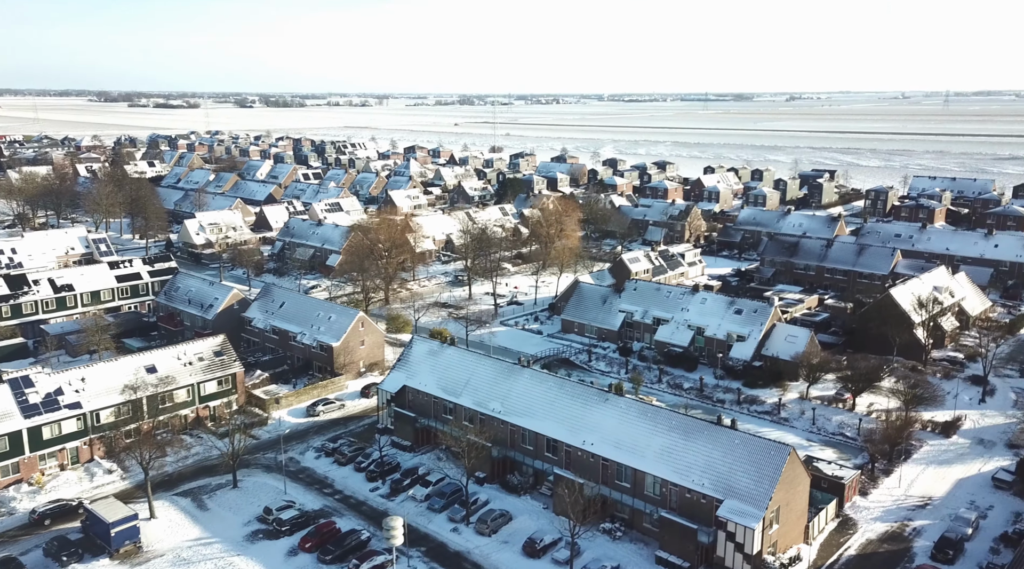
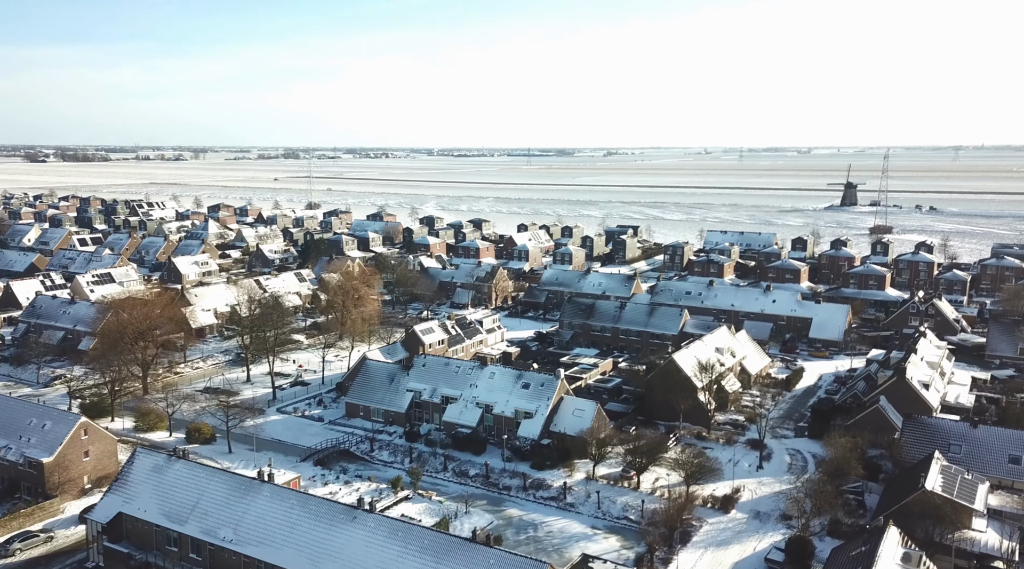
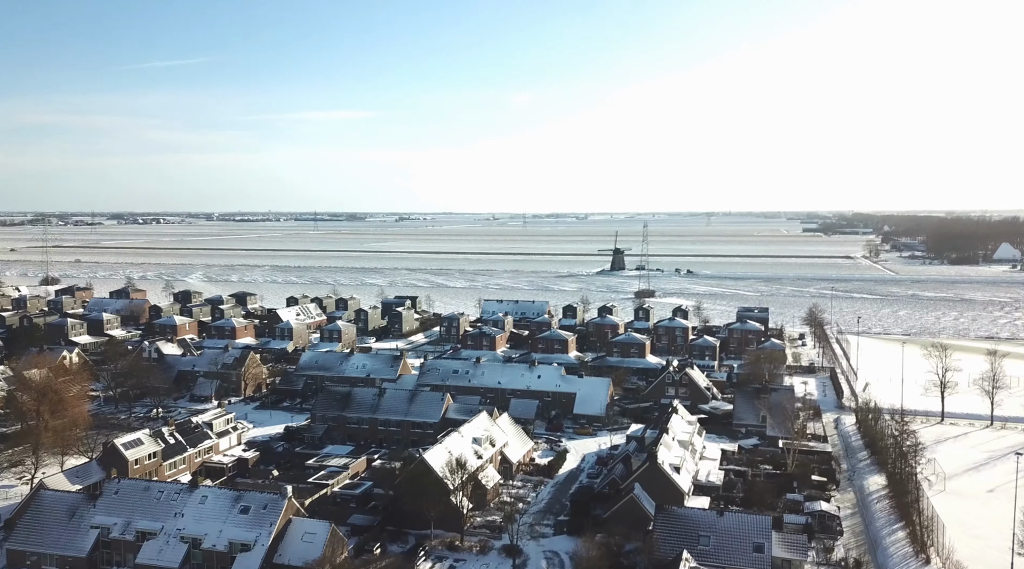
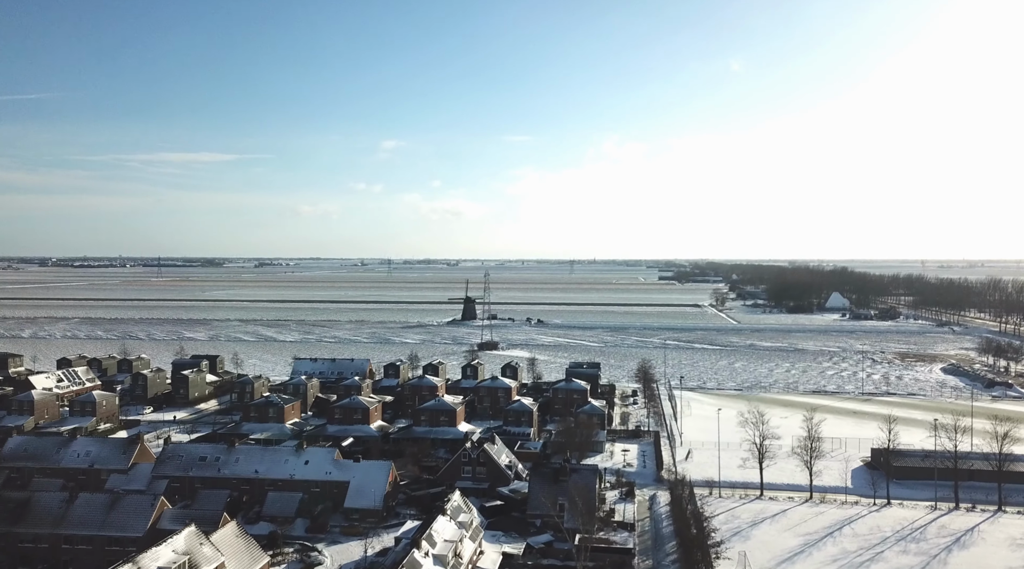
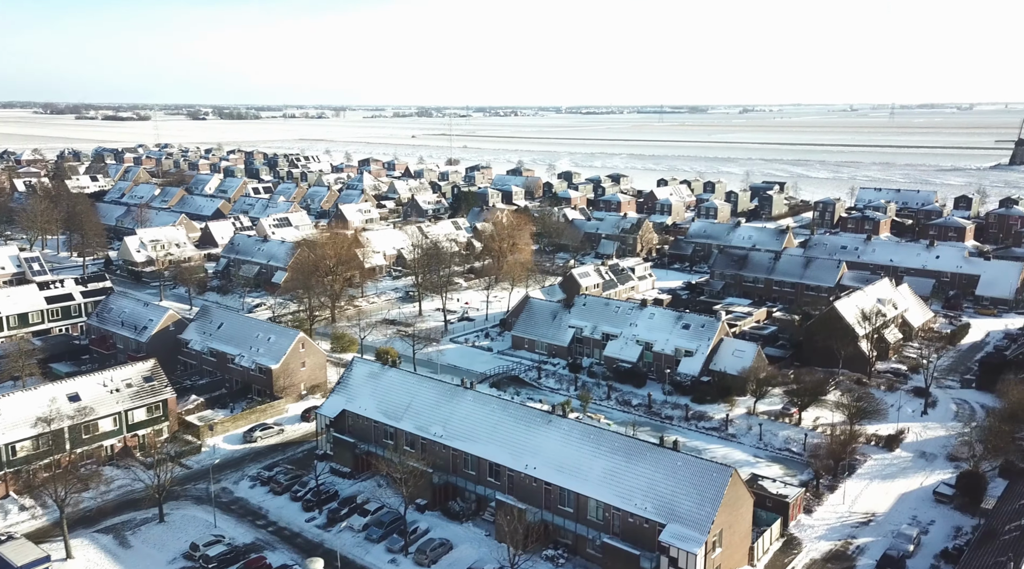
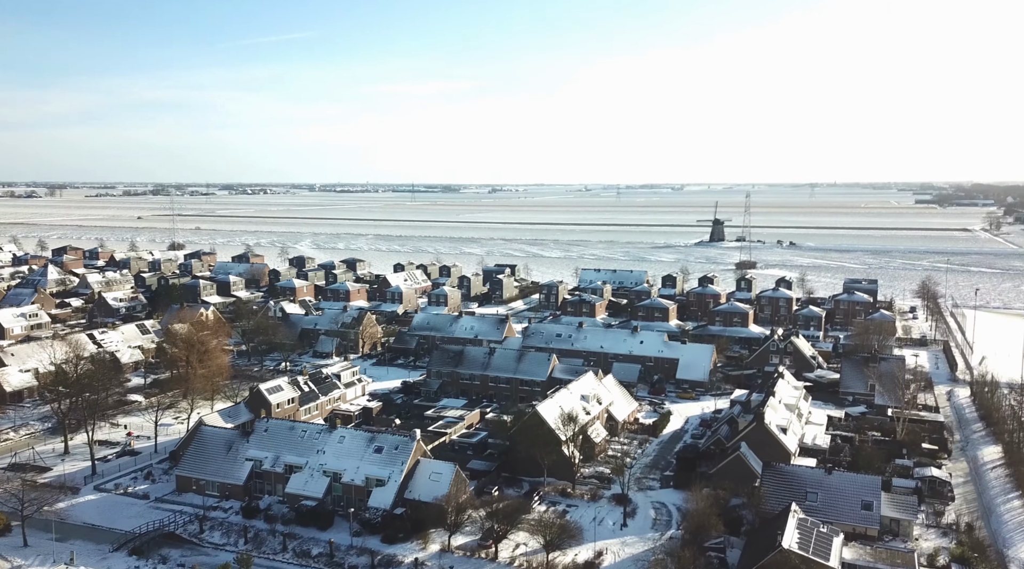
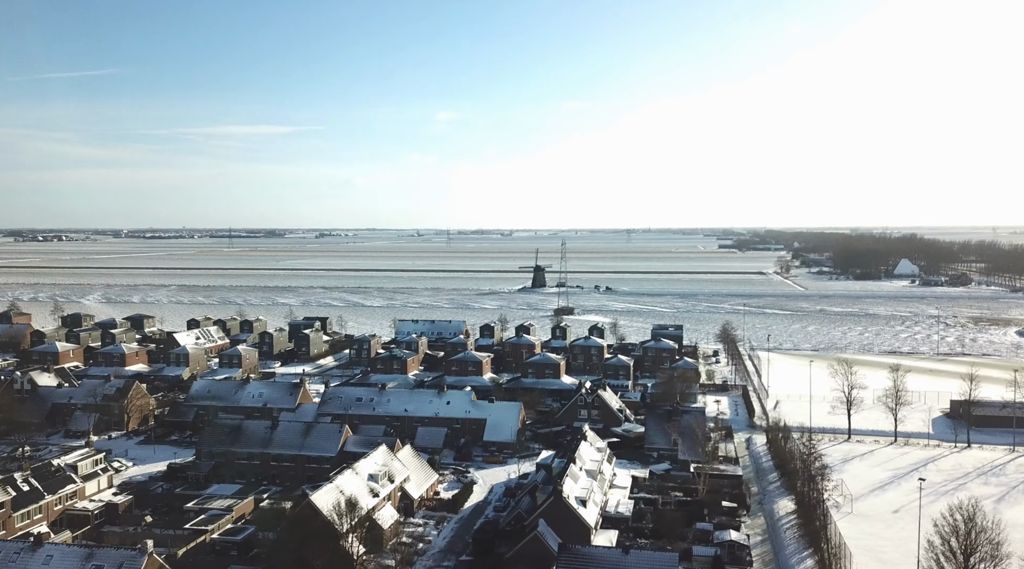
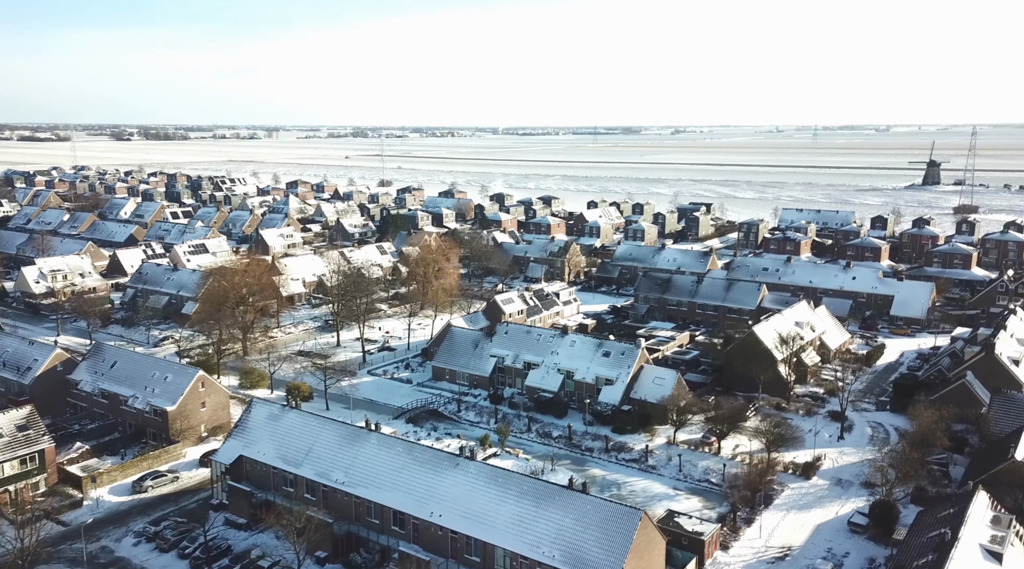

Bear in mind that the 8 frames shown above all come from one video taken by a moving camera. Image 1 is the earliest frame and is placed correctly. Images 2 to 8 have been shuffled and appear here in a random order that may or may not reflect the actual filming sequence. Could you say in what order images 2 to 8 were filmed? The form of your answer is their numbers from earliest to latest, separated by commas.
5, 8, 2, 6, 3, 7, 4
